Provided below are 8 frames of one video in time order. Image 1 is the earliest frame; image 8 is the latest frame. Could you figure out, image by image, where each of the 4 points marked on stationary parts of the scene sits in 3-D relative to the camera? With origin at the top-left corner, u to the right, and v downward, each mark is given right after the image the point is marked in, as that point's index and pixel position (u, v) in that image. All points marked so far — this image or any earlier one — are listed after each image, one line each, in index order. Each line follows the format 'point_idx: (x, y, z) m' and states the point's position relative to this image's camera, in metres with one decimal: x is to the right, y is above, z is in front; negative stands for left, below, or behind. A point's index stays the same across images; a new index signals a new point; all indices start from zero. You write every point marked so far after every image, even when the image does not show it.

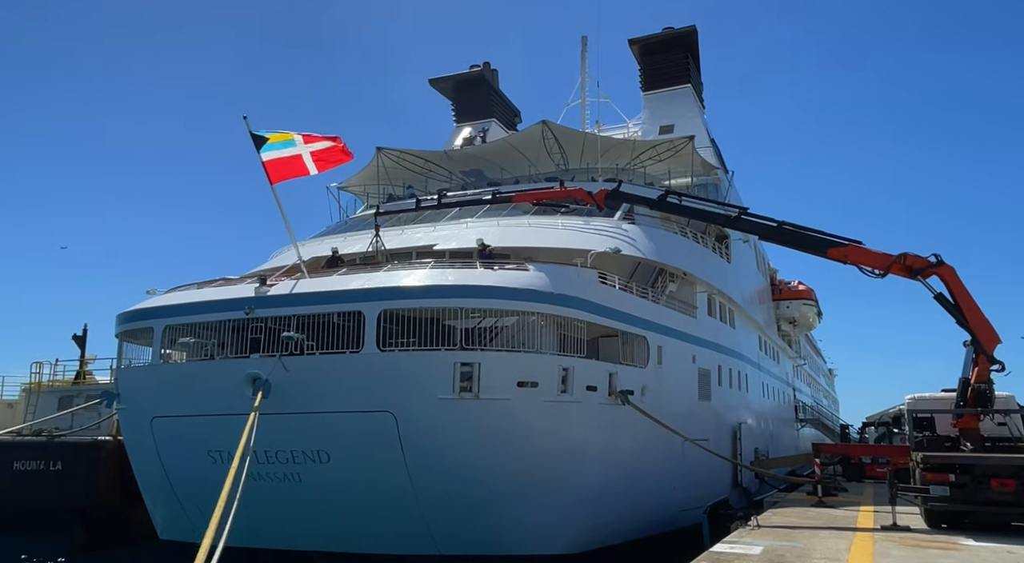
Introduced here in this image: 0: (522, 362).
0: (+0.1, -1.3, +12.8) m
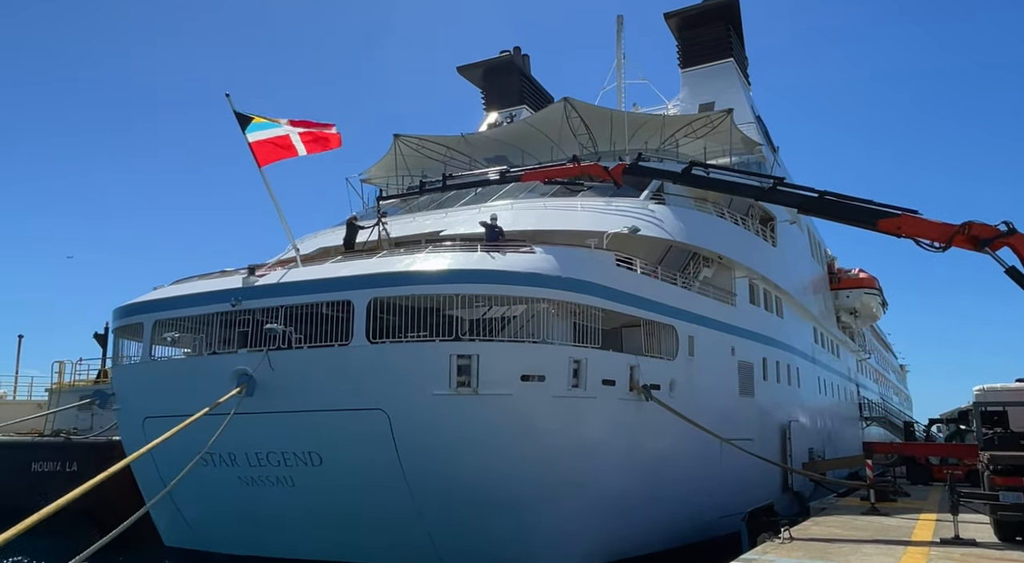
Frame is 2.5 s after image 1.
0: (+0.2, -1.0, +11.6) m
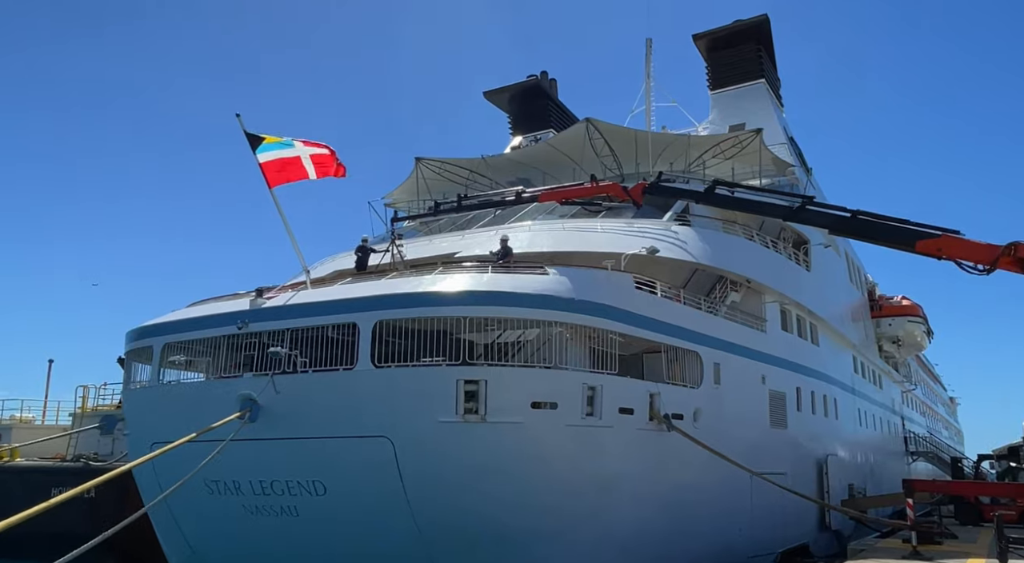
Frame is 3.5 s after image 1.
0: (+0.4, -1.3, +11.1) m
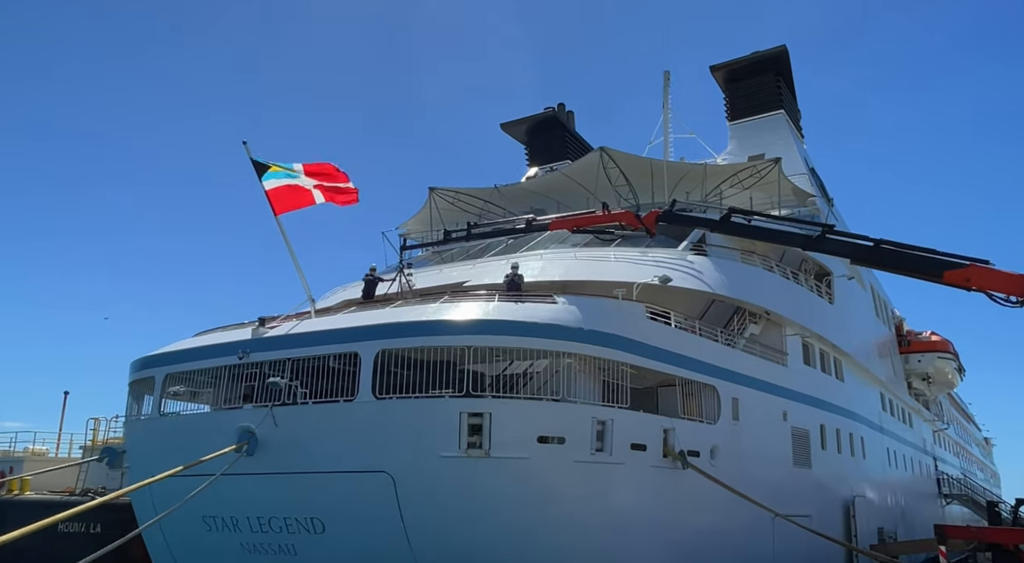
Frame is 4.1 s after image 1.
0: (+0.4, -1.7, +10.6) m
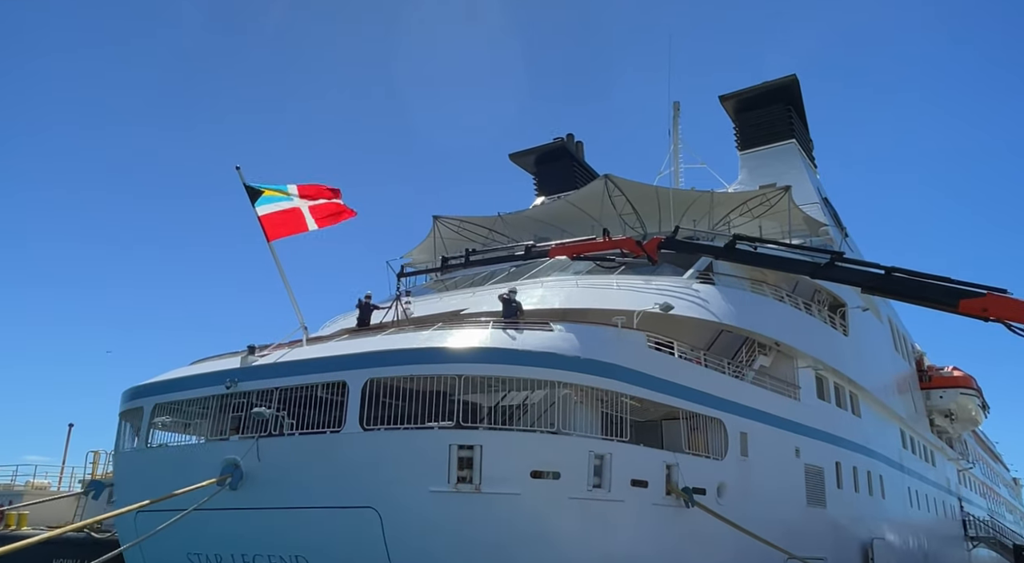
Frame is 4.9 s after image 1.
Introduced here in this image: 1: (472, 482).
0: (+0.4, -2.0, +10.2) m
1: (-0.5, -2.4, +9.9) m
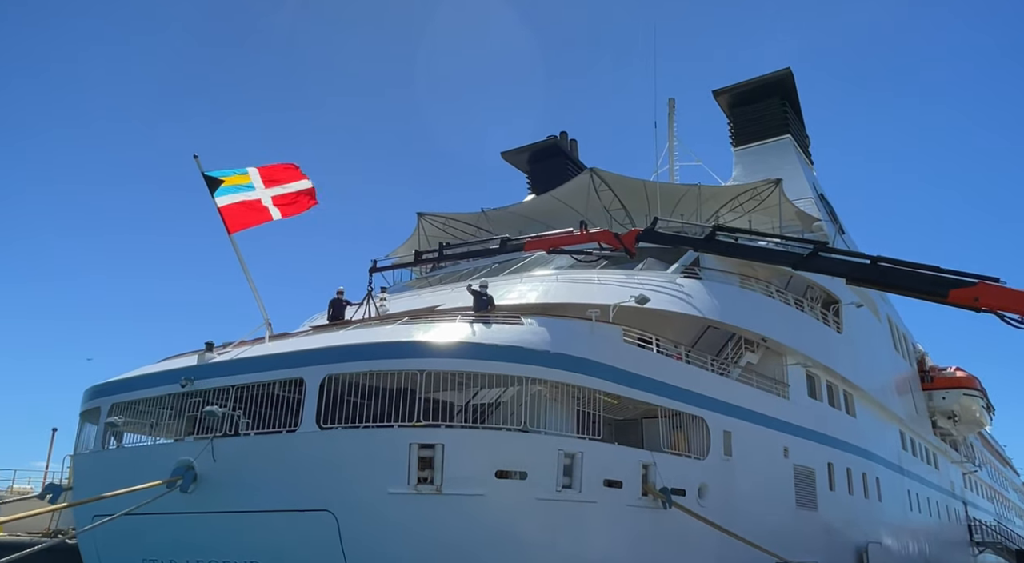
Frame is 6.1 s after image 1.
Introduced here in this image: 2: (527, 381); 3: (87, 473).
0: (-0.1, -1.9, +9.7) m
1: (-0.9, -2.3, +9.4) m
2: (+0.2, -1.2, +10.2) m
3: (-6.0, -2.7, +11.5) m
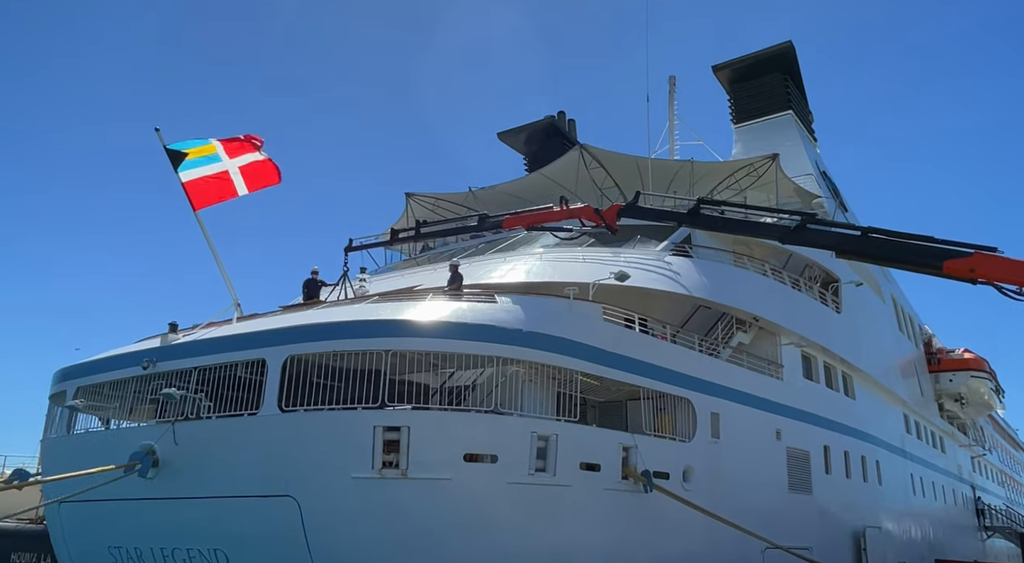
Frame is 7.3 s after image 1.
0: (-0.4, -1.7, +9.3) m
1: (-1.2, -2.0, +9.0) m
2: (-0.1, -1.0, +9.8) m
3: (-6.3, -2.4, +11.2) m
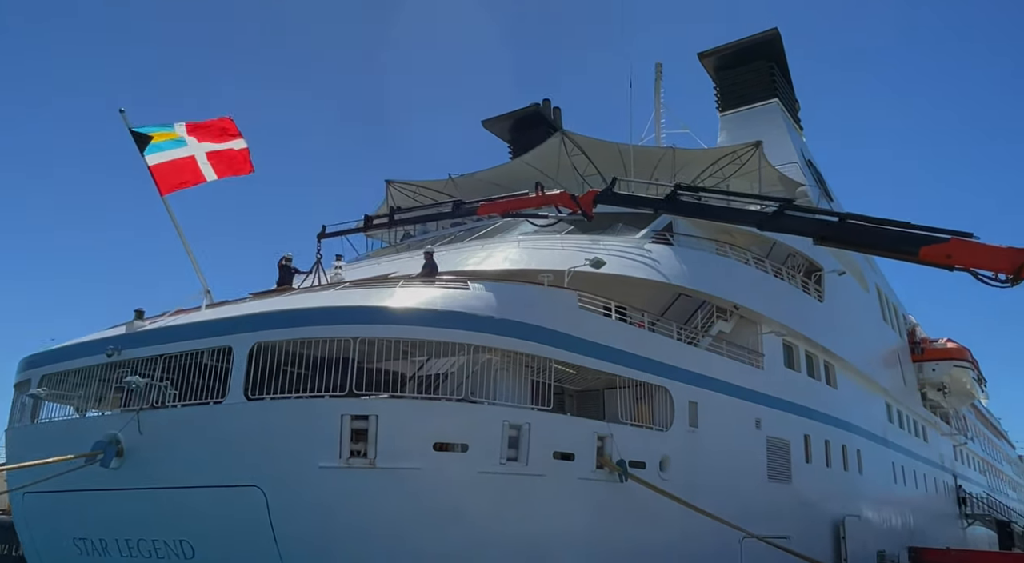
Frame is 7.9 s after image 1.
0: (-0.7, -1.5, +9.1) m
1: (-1.5, -1.9, +8.9) m
2: (-0.4, -0.8, +9.6) m
3: (-6.6, -2.2, +11.0) m
